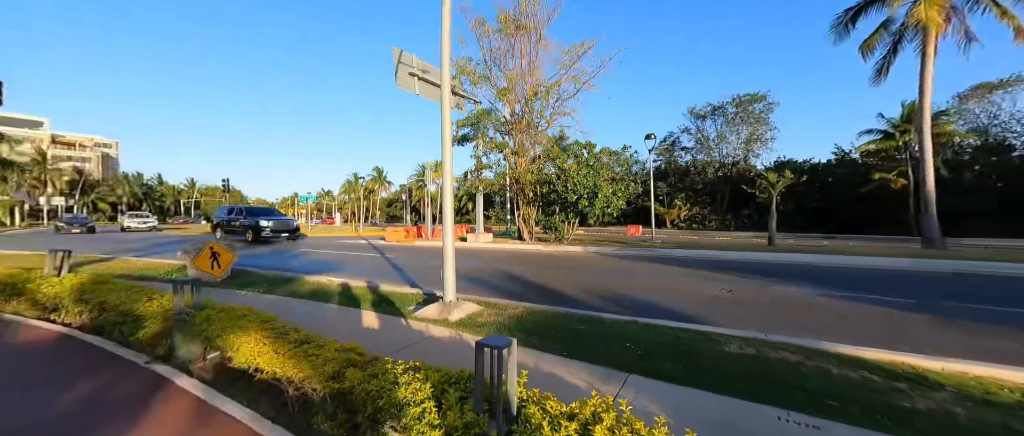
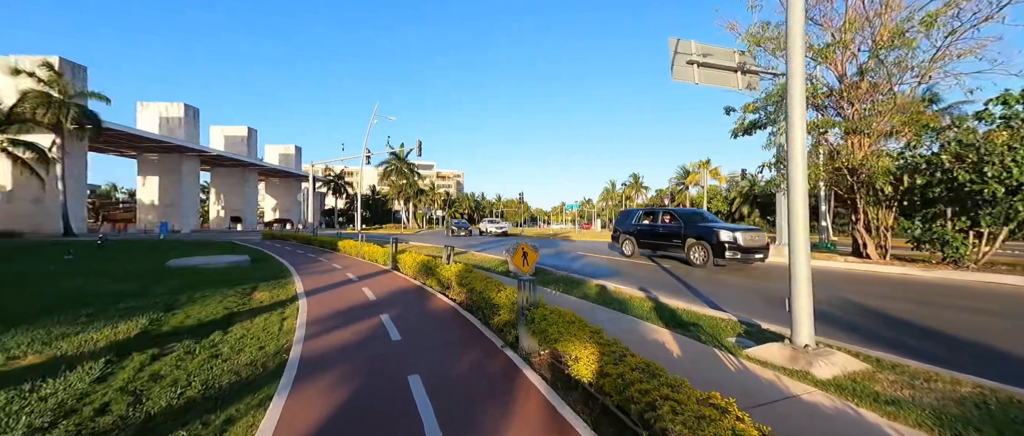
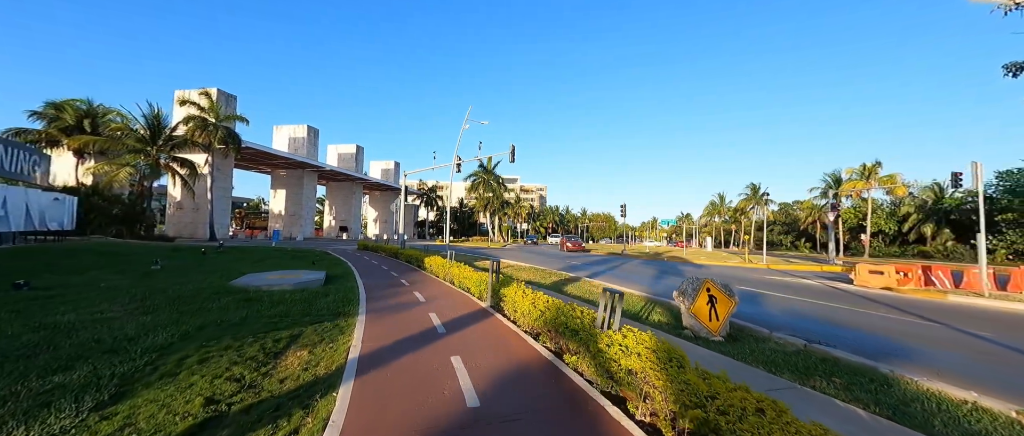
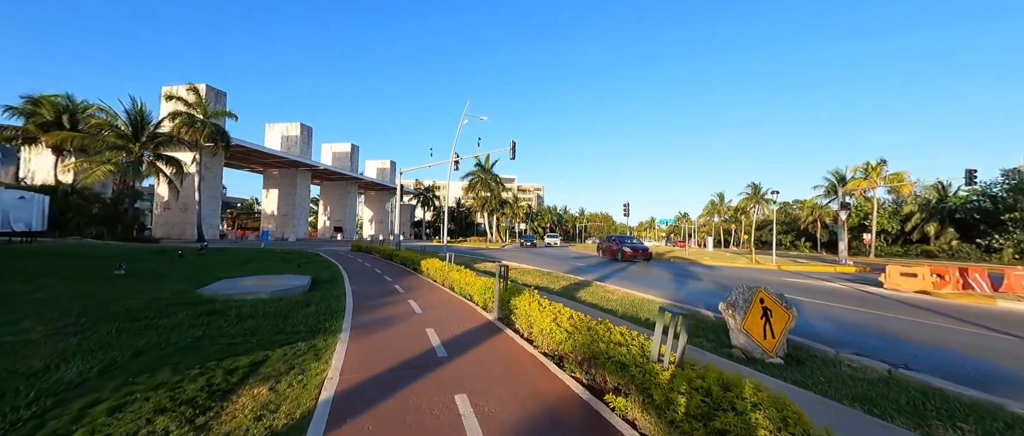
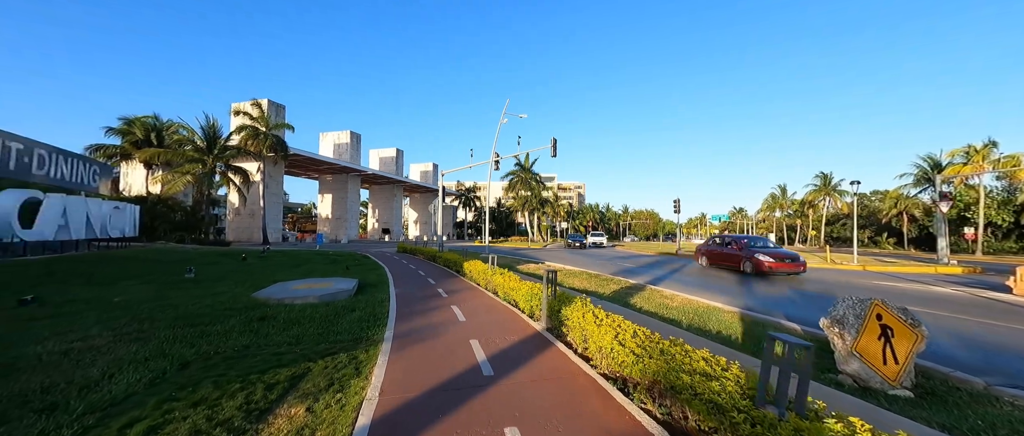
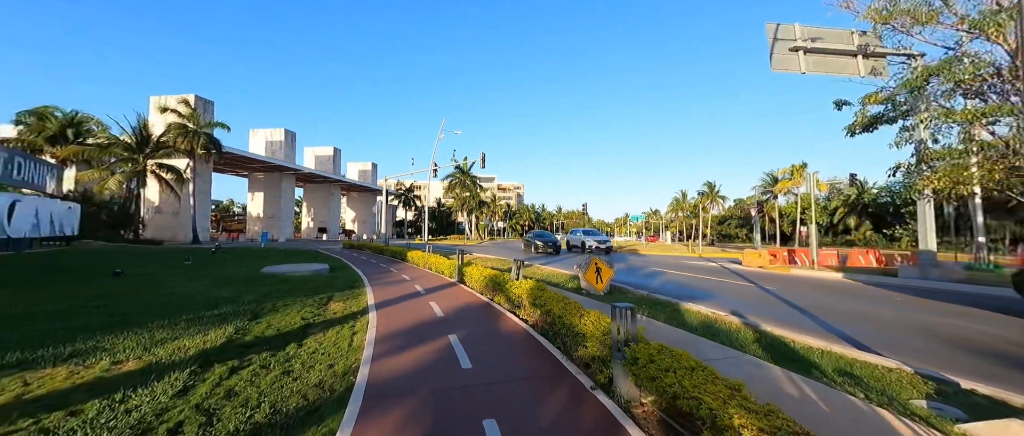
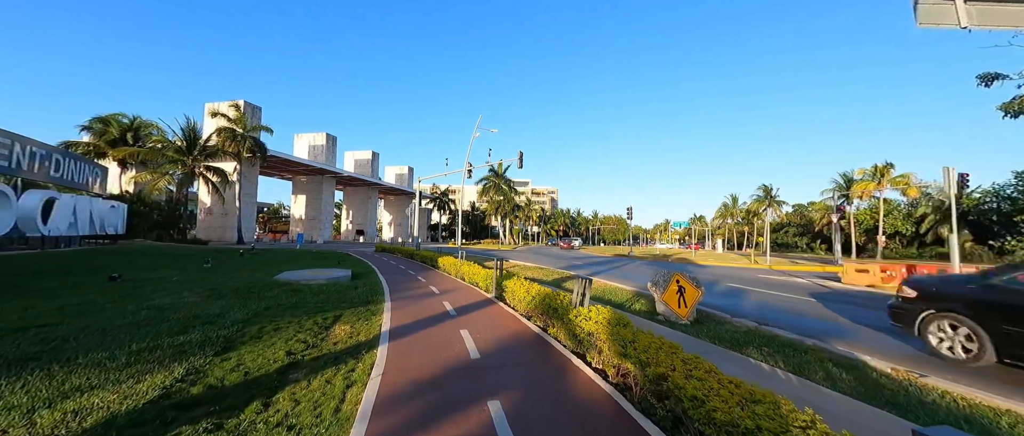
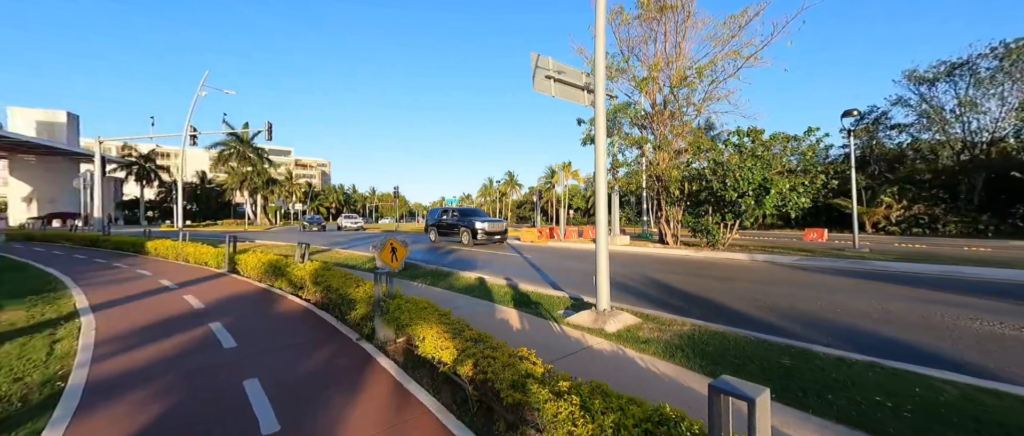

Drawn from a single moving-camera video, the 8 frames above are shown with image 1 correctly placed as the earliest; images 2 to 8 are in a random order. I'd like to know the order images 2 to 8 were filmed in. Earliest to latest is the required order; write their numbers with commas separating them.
8, 2, 6, 7, 3, 4, 5
